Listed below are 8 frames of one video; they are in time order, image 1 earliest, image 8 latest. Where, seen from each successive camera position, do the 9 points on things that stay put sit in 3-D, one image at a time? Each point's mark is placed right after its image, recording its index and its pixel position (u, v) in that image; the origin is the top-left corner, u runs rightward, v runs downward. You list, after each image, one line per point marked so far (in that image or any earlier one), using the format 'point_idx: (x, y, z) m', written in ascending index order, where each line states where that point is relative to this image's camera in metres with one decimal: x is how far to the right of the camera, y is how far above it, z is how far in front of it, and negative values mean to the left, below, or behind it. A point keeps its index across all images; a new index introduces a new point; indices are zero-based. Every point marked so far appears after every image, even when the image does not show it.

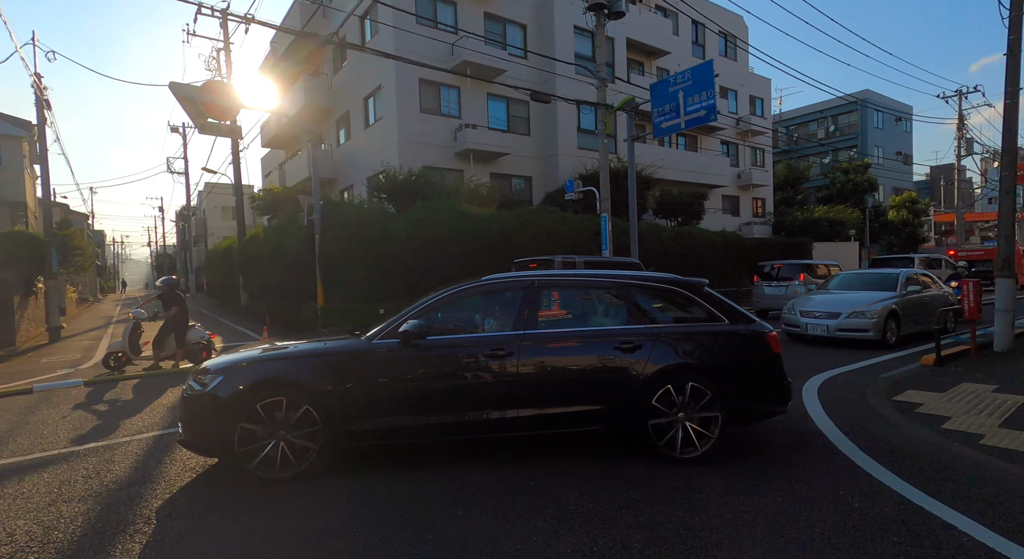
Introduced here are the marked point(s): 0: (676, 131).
0: (+4.6, +4.1, +14.7) m
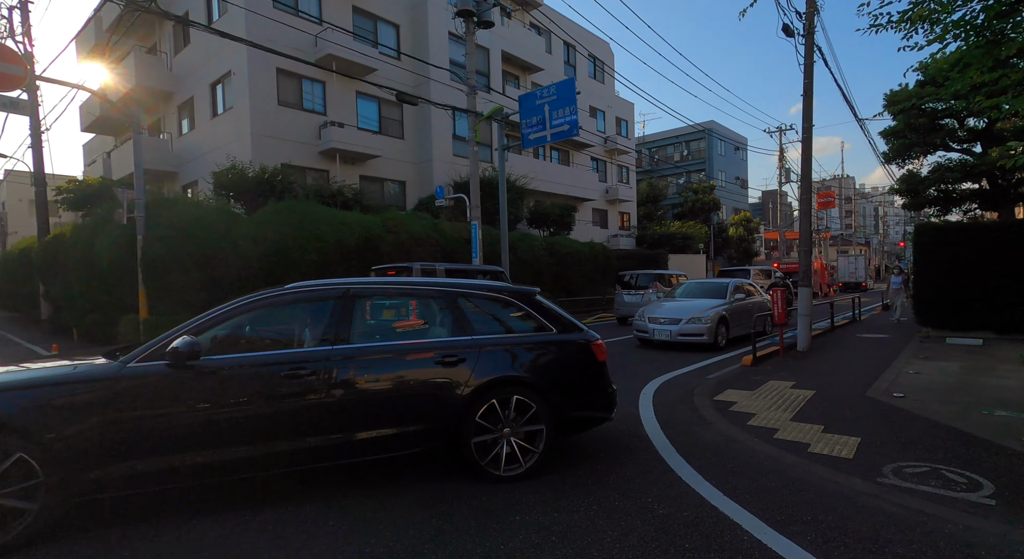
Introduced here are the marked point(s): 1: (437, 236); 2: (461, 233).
0: (+0.9, +3.9, +15.2) m
1: (-2.4, +1.4, +16.6) m
2: (-1.7, +1.5, +17.3) m
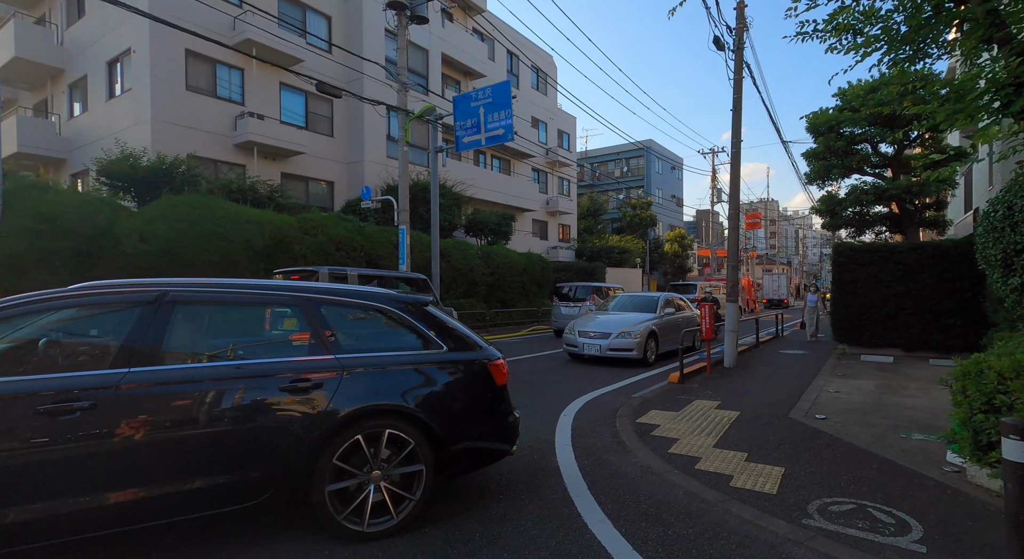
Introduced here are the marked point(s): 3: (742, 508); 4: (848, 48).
0: (-1.0, +3.6, +14.6) m
1: (-4.4, +1.2, +15.5) m
2: (-3.8, +1.3, +16.3) m
3: (+1.6, -1.6, +3.8) m
4: (+3.8, +2.6, +6.0) m
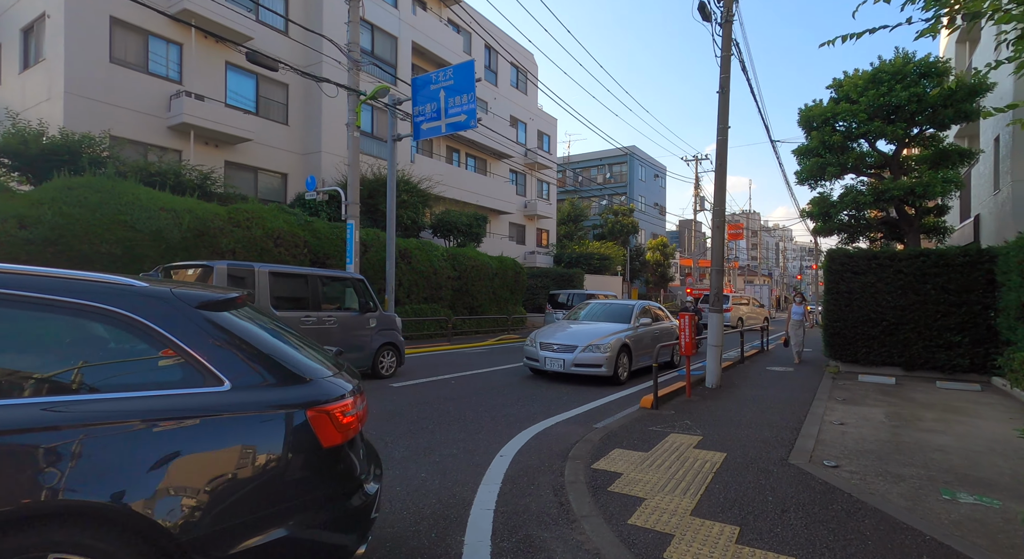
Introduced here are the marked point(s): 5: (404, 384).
0: (-1.9, +3.6, +13.1) m
1: (-5.4, +1.2, +13.9) m
2: (-4.8, +1.3, +14.7) m
3: (+1.0, -1.6, +2.3) m
4: (+3.2, +2.6, +4.6) m
5: (-1.9, -1.8, +9.1) m
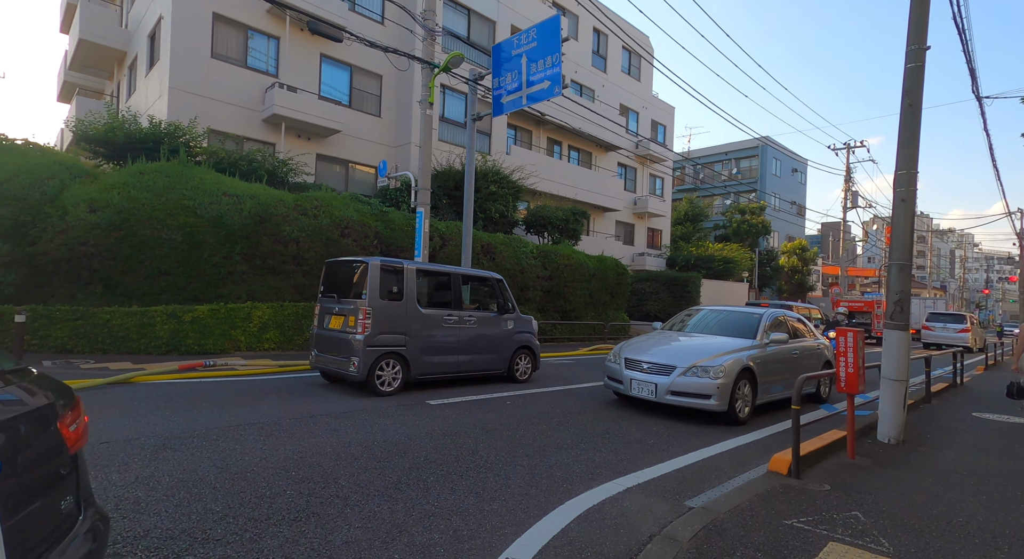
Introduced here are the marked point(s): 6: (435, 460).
0: (+0.1, +3.6, +11.2) m
1: (-3.3, +1.3, +12.7) m
2: (-2.5, +1.4, +13.3) m
3: (+0.4, -1.4, -0.1) m
4: (+3.2, +2.6, +1.8) m
5: (-1.0, -1.6, +7.2) m
6: (-0.7, -1.6, +4.7) m
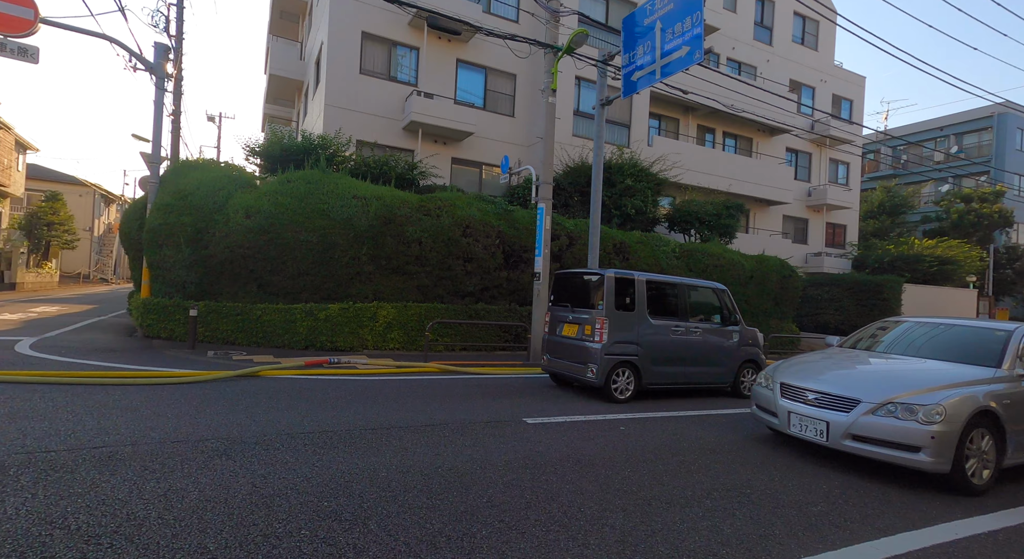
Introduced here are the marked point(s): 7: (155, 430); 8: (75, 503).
0: (+2.5, +3.6, +9.7) m
1: (-0.2, +1.2, +12.0) m
2: (+0.7, +1.3, +12.5) m
3: (-0.4, -1.3, -1.2) m
4: (+2.8, +2.7, -0.2) m
5: (+0.4, -1.6, +6.1) m
6: (-0.1, -1.5, +3.6) m
7: (-3.4, -1.4, +5.1) m
8: (-2.8, -1.4, +3.4) m
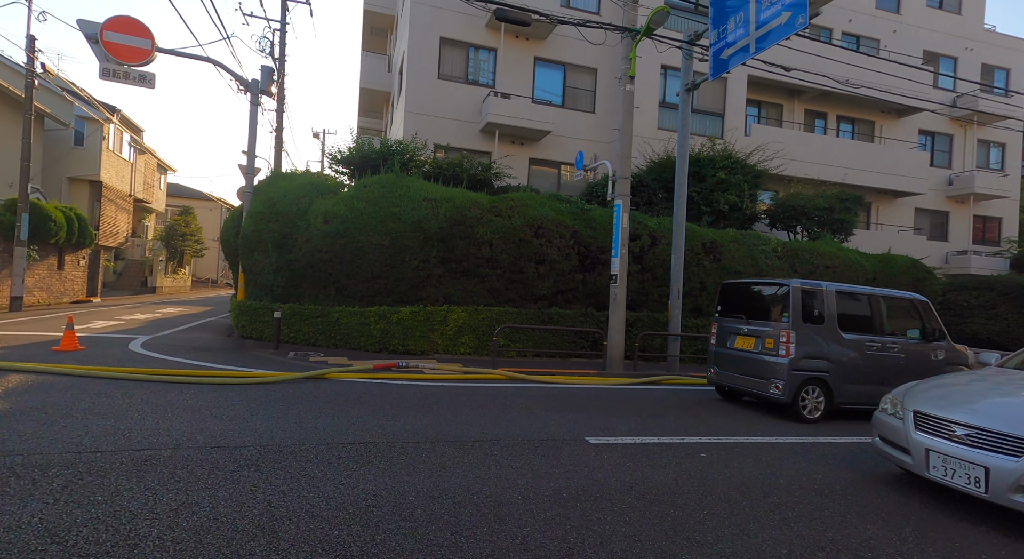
0: (+3.8, +3.5, +8.5) m
1: (+1.4, +1.2, +11.3) m
2: (+2.4, +1.2, +11.6) m
3: (-1.0, -1.2, -1.8) m
4: (+2.3, +2.8, -1.2) m
5: (+1.0, -1.6, +5.3) m
6: (+0.1, -1.5, +3.0) m
7: (-2.9, -1.4, +5.0) m
8: (-2.6, -1.4, +3.3) m
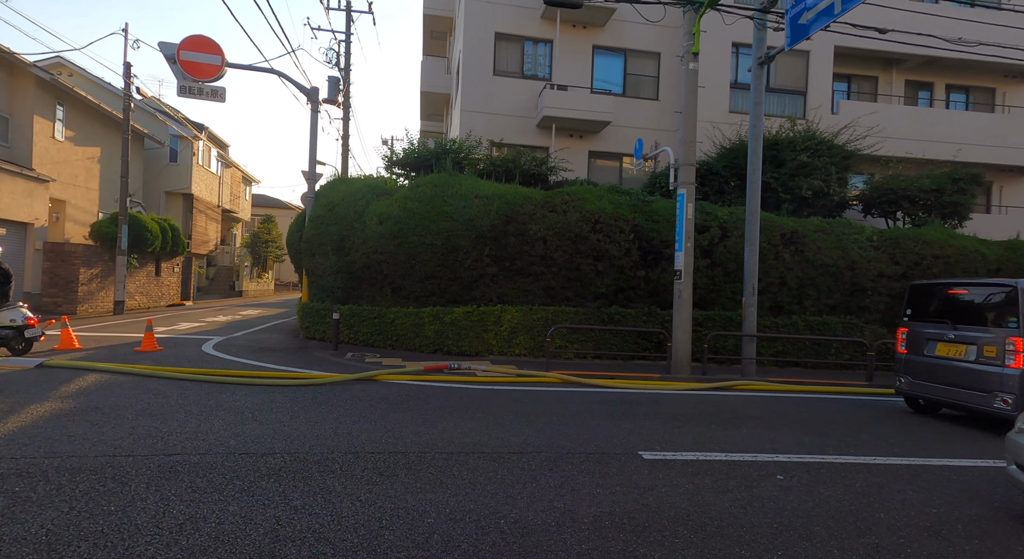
0: (+4.5, +3.6, +7.5) m
1: (+2.6, +1.2, +10.6) m
2: (+3.5, +1.3, +10.7) m
3: (-1.5, -1.2, -2.1) m
4: (+1.8, +2.9, -2.0) m
5: (+1.4, -1.6, +4.7) m
6: (+0.2, -1.5, +2.5) m
7: (-2.5, -1.5, +4.9) m
8: (-2.4, -1.4, +3.1) m
